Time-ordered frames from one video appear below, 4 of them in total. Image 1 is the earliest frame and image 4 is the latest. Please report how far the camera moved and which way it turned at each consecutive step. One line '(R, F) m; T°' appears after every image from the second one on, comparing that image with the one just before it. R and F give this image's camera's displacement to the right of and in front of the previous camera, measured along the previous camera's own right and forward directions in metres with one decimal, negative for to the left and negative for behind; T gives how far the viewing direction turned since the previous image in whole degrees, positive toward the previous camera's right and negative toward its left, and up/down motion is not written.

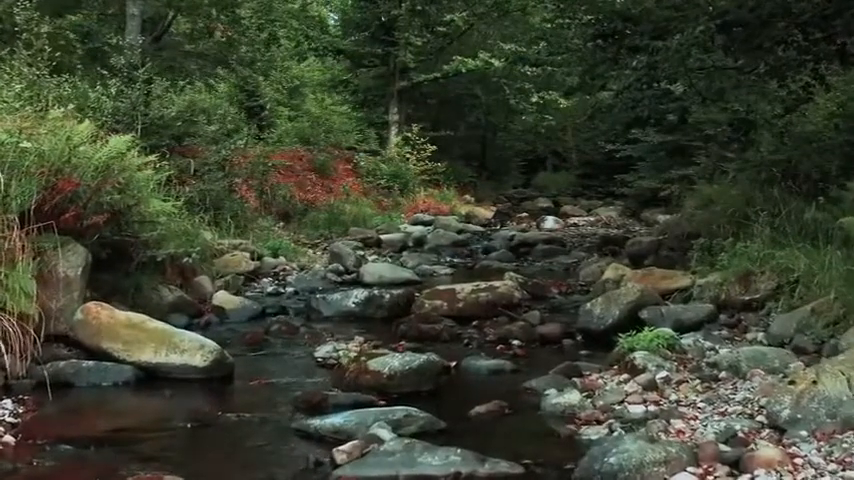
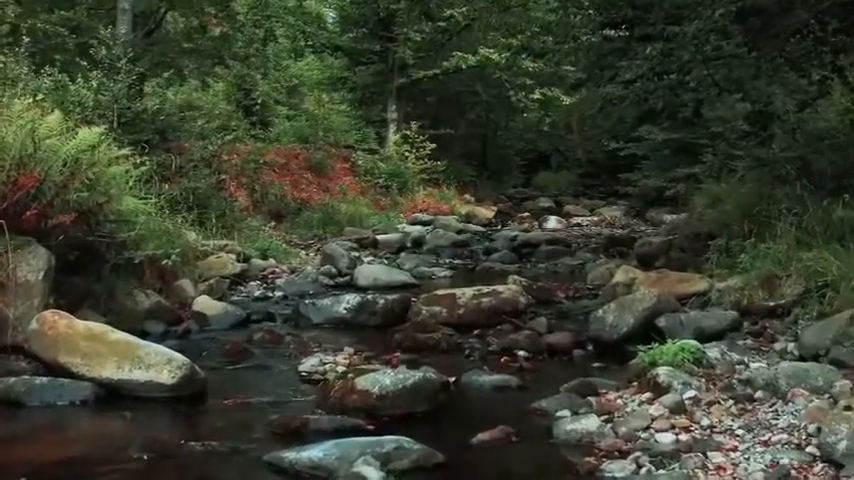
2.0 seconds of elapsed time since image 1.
(0.0, +0.7) m; 0°
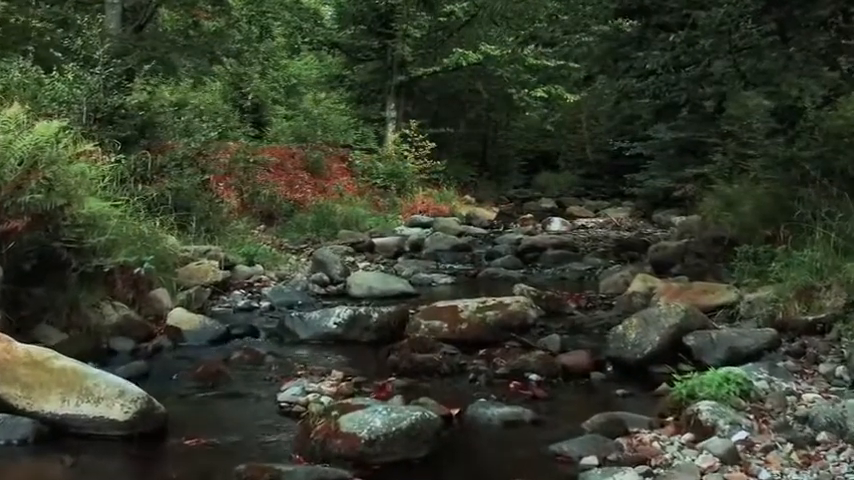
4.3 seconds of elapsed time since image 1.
(0.0, +0.8) m; 0°
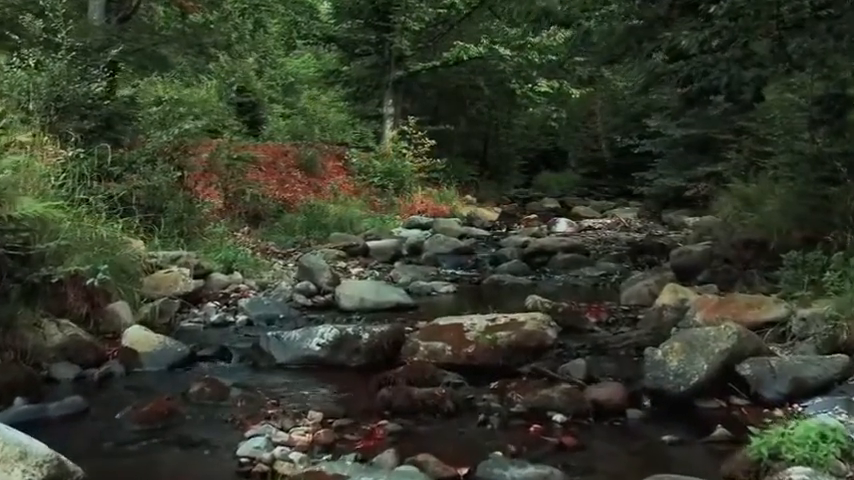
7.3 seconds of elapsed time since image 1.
(0.0, +1.1) m; 0°
